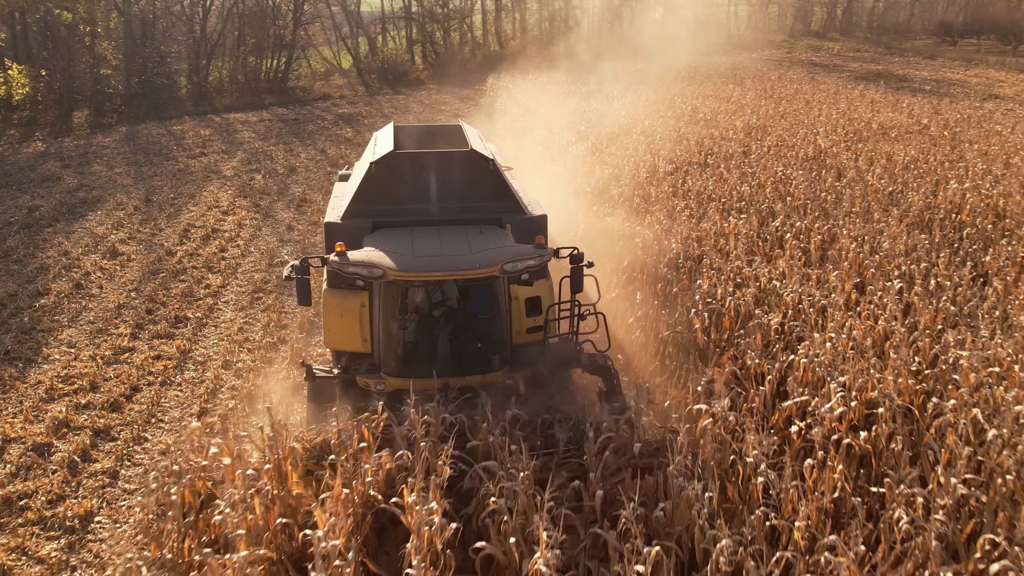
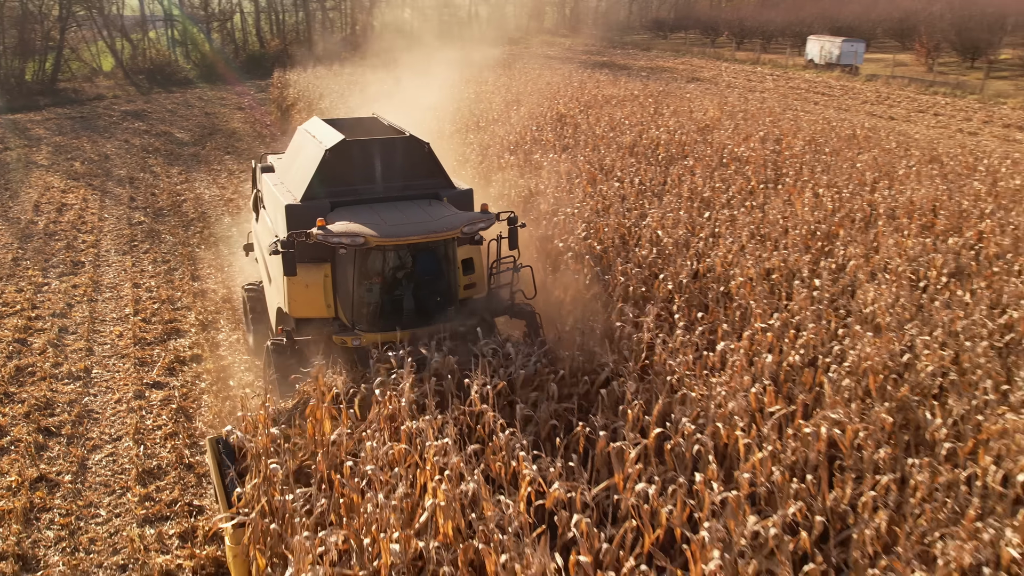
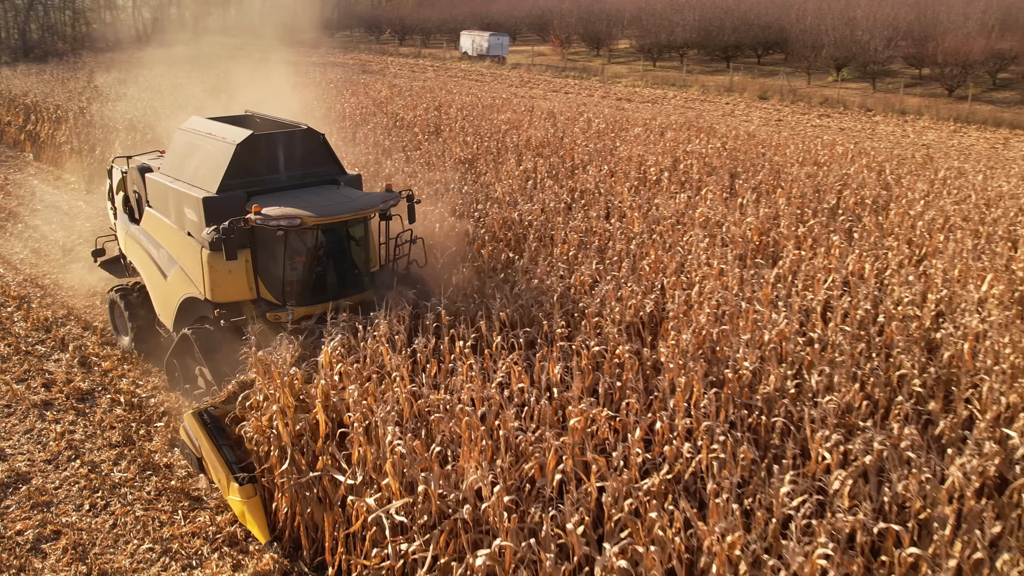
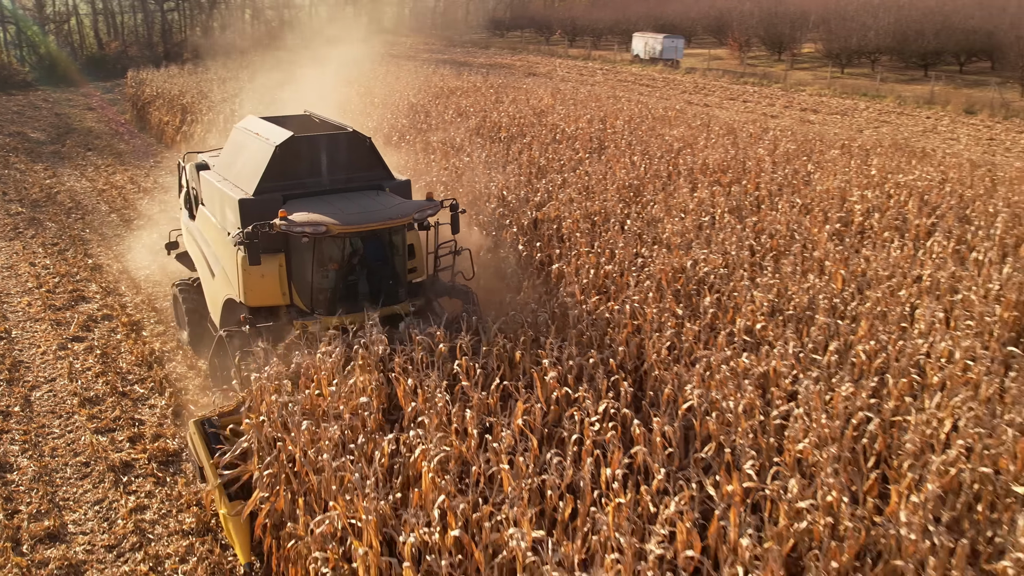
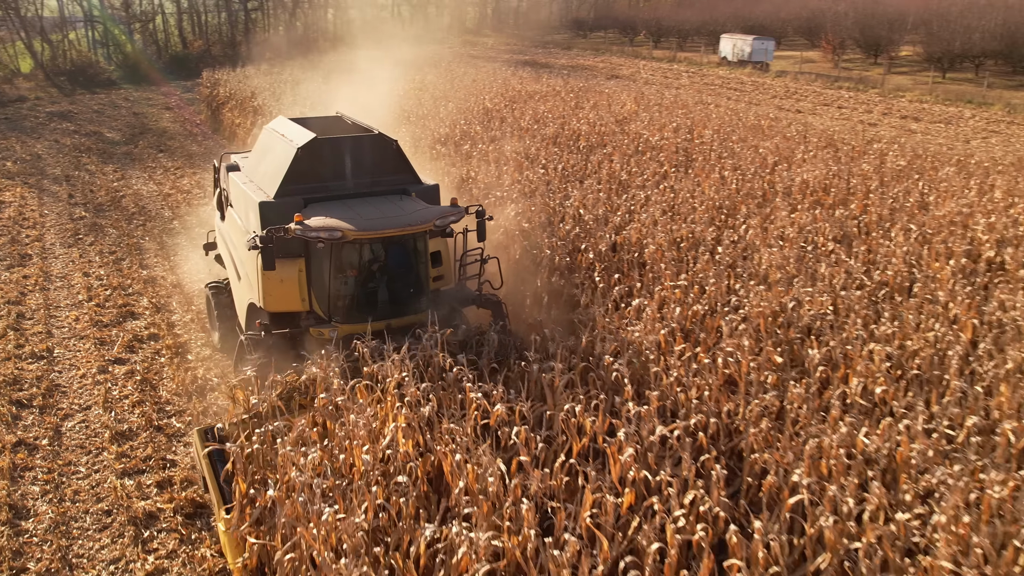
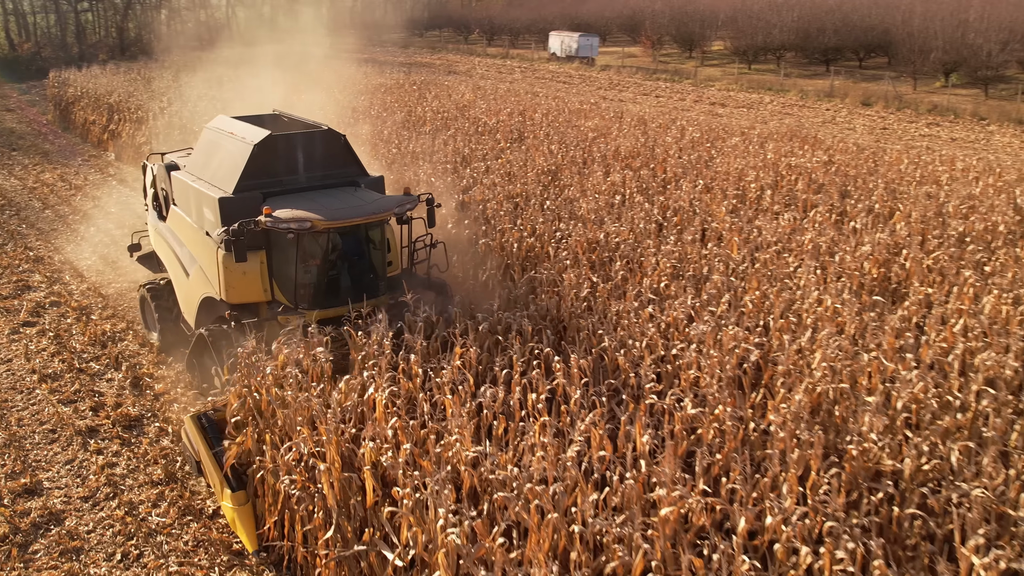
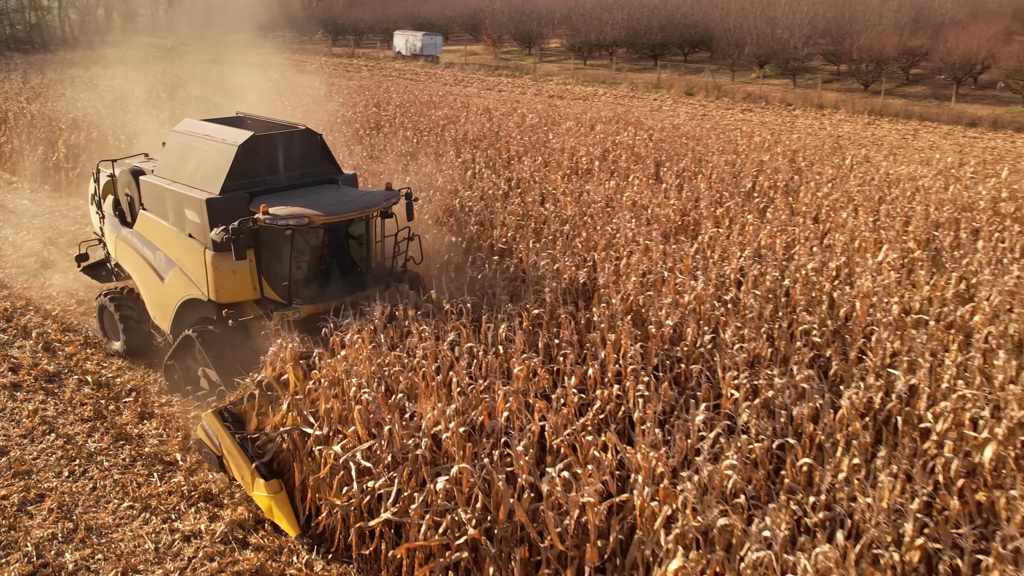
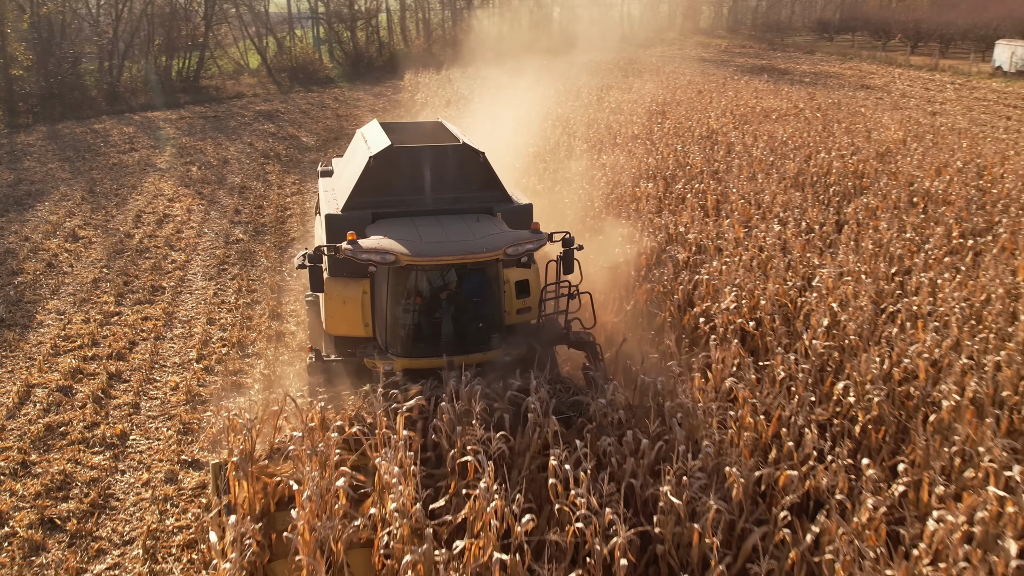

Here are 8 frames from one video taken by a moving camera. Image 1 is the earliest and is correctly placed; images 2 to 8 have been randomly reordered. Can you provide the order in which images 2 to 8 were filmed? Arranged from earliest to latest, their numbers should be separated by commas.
8, 2, 5, 4, 6, 3, 7
